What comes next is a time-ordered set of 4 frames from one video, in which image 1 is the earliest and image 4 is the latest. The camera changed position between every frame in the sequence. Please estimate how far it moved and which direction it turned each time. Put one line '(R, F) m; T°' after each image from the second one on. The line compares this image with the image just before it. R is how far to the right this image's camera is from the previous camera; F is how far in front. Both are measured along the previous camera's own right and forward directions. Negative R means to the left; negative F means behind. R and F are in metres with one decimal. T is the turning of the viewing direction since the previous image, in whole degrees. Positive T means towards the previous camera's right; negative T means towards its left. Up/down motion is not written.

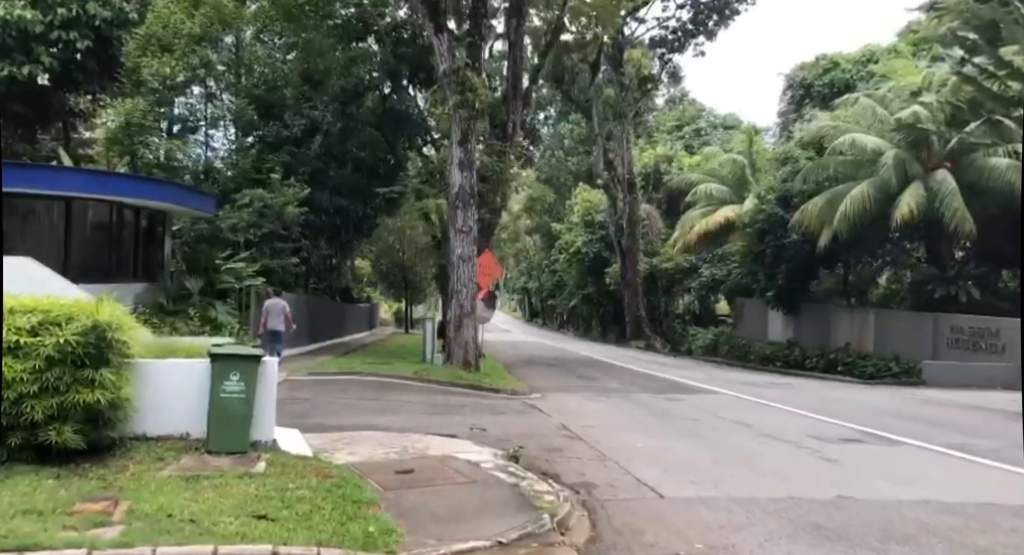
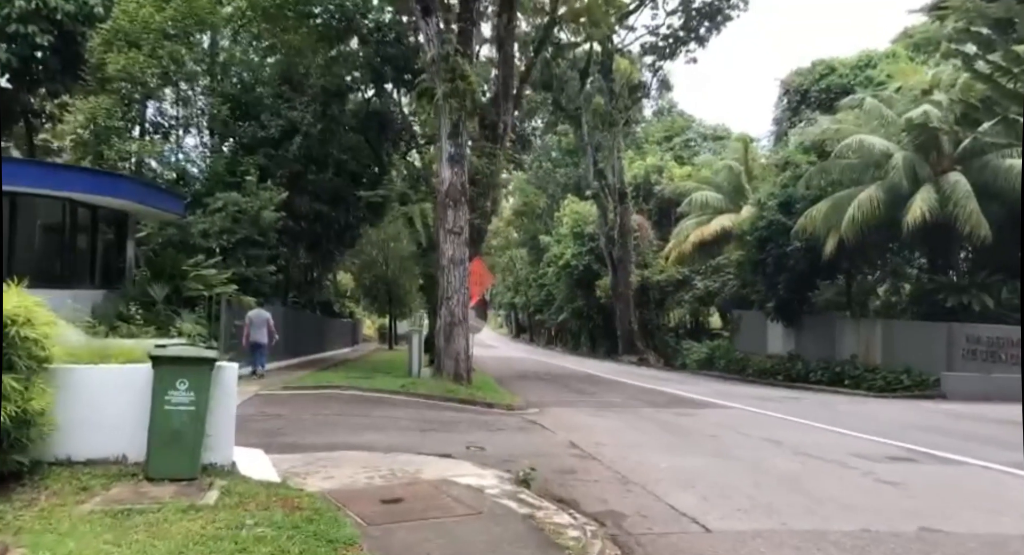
(-0.2, +1.4) m; +1°
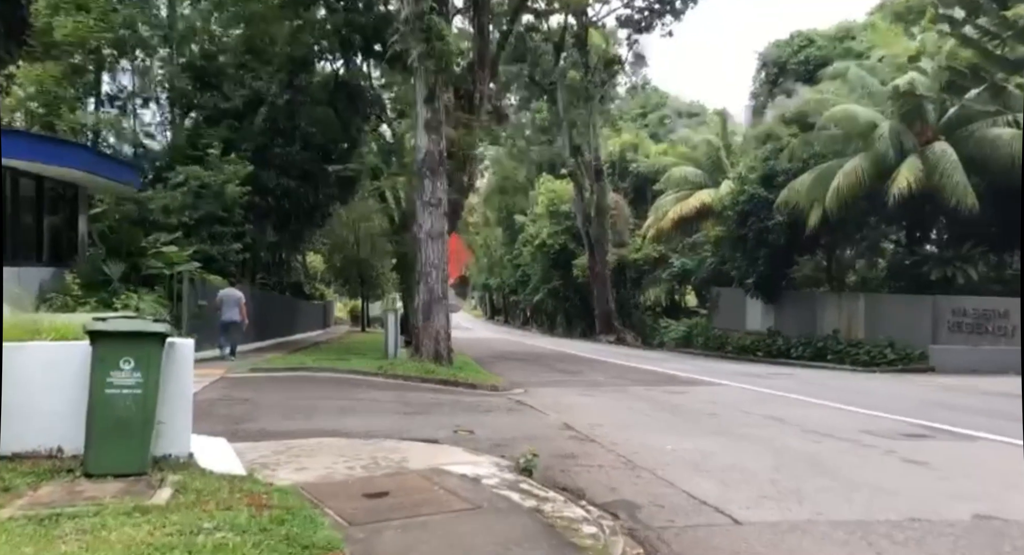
(-0.2, +0.8) m; +2°
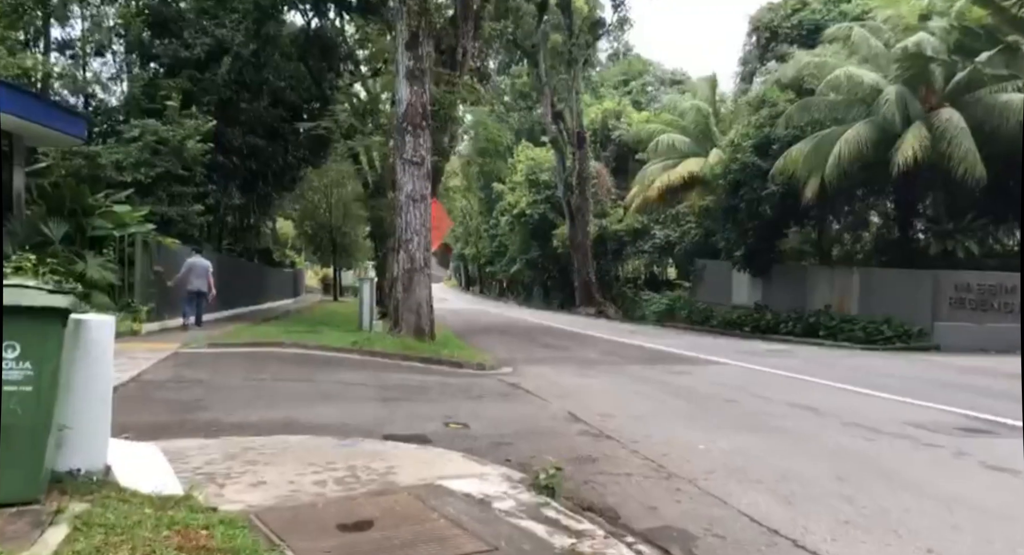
(-0.3, +1.4) m; +2°
